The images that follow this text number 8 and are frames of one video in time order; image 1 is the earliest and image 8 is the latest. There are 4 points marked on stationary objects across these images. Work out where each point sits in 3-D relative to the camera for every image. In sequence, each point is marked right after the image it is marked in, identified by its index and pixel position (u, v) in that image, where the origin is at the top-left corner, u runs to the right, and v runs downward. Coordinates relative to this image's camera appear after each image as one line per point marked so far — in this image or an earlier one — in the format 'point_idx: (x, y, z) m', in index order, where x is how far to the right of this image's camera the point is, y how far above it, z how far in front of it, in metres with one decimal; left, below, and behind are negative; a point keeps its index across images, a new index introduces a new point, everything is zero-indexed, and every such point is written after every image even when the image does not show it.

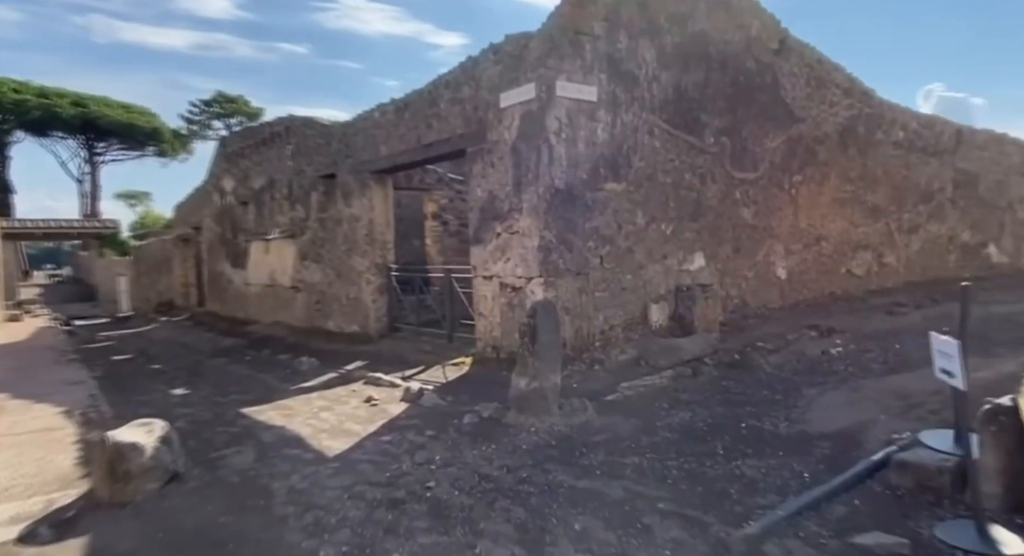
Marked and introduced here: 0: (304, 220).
0: (-3.4, +1.0, +8.9) m
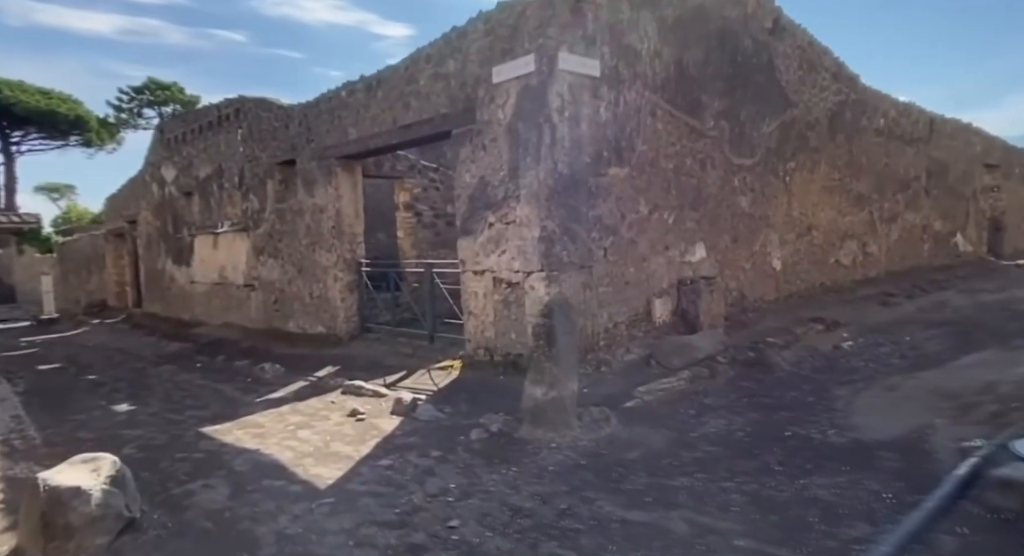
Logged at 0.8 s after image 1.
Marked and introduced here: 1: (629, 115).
0: (-3.7, +1.0, +8.1) m
1: (+1.0, +1.4, +4.6) m
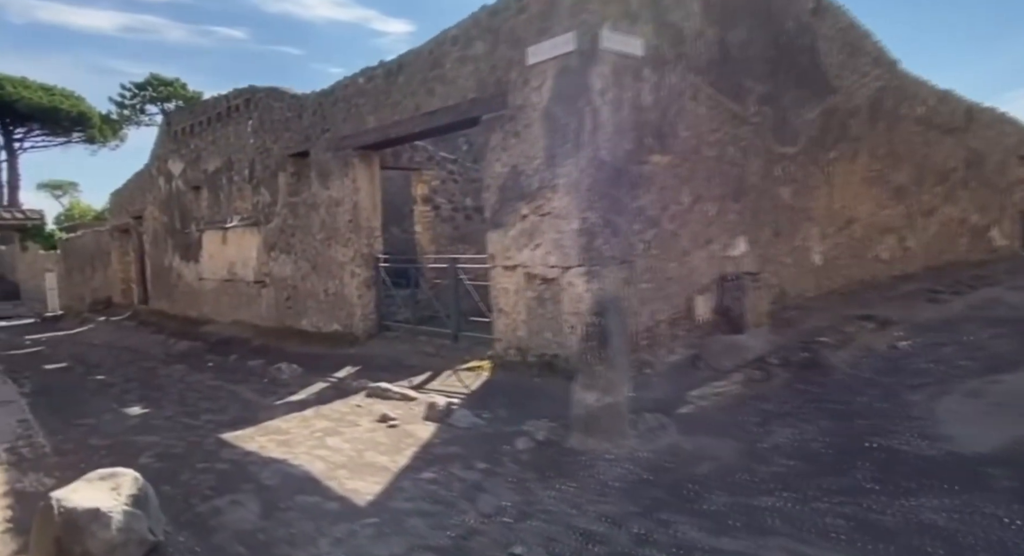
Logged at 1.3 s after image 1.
0: (-3.4, +1.0, +7.8) m
1: (+1.3, +1.4, +4.3) m
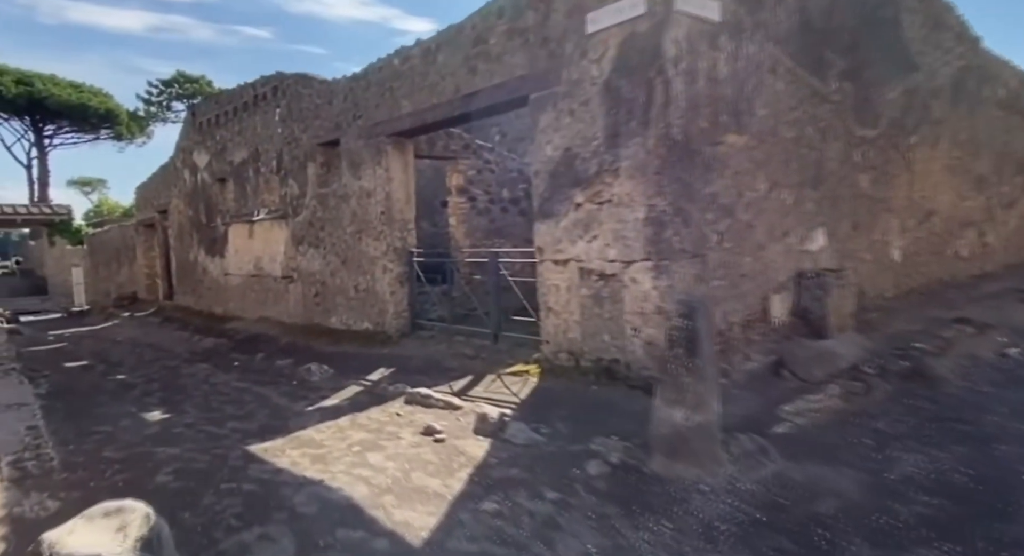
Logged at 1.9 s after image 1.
0: (-2.9, +1.1, +7.5) m
1: (+1.7, +1.5, +3.8) m
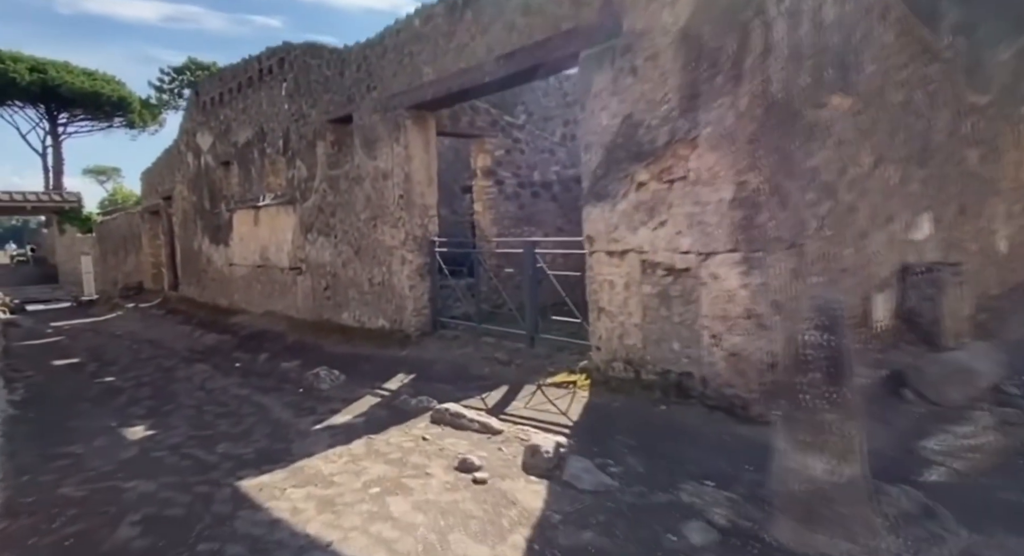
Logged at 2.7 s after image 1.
0: (-2.6, +1.2, +6.8) m
1: (+2.0, +1.5, +3.1) m
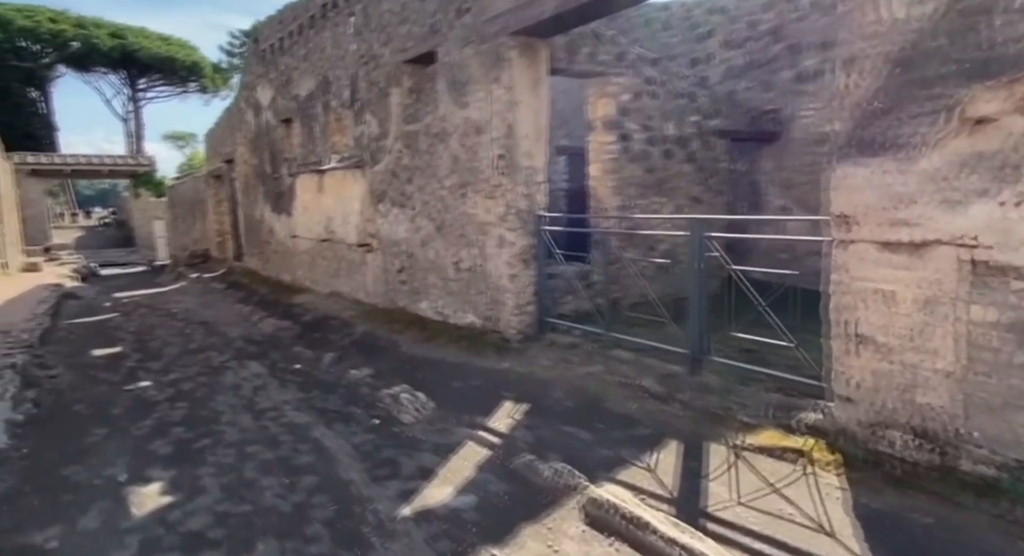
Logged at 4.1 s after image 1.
0: (-1.4, +1.4, +5.6) m
1: (+2.7, +1.4, +1.4) m
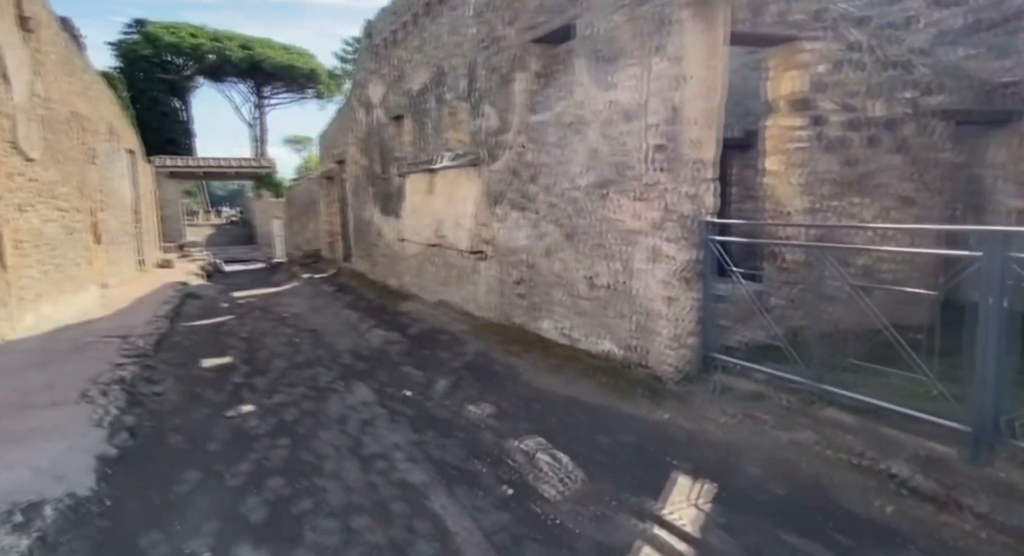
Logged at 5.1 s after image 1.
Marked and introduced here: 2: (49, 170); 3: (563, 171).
0: (-0.1, +1.3, +4.9) m
1: (+3.2, +1.2, +0.1) m
2: (-5.1, +1.2, +6.0) m
3: (+0.4, +0.8, +4.1) m
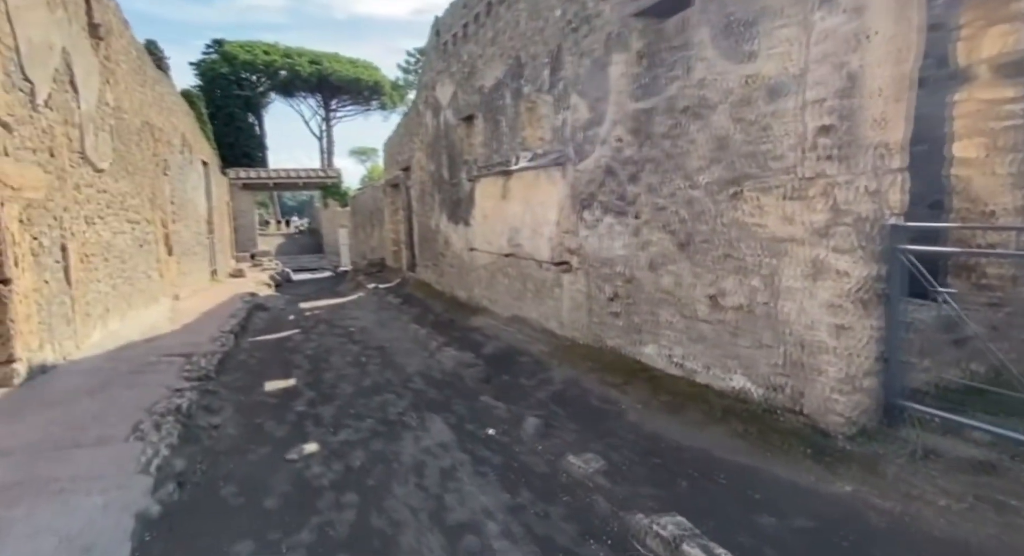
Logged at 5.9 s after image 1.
0: (+0.6, +1.2, +4.3) m
1: (+3.4, +1.1, -0.9) m
2: (-4.2, +1.0, +5.9) m
3: (+1.0, +0.7, +3.4) m
